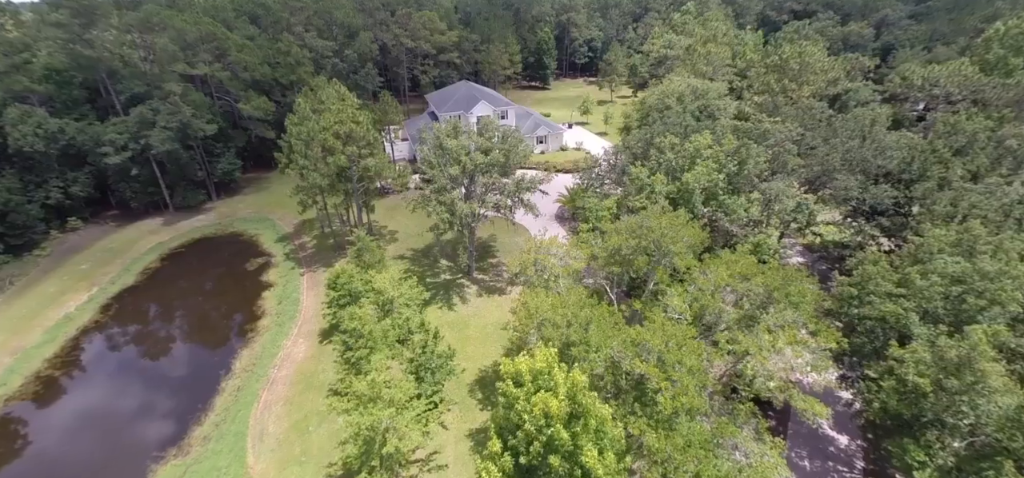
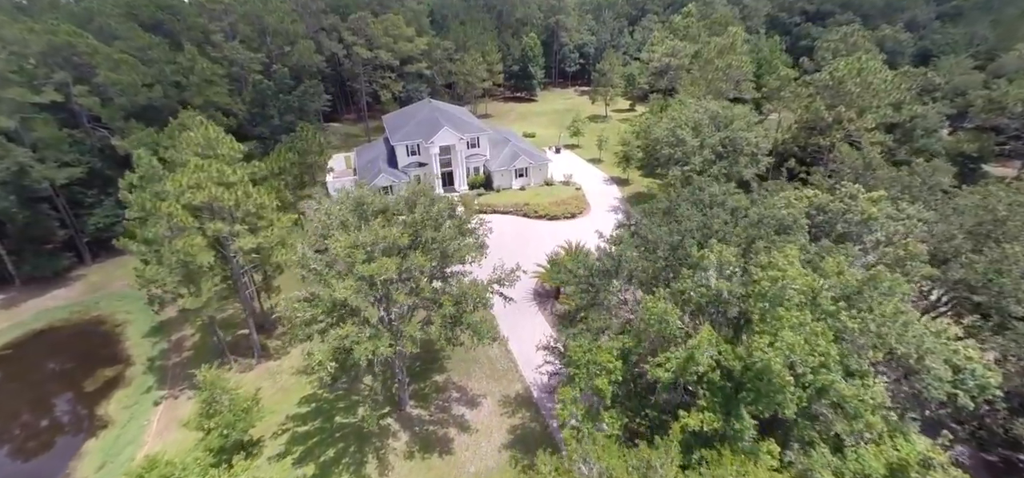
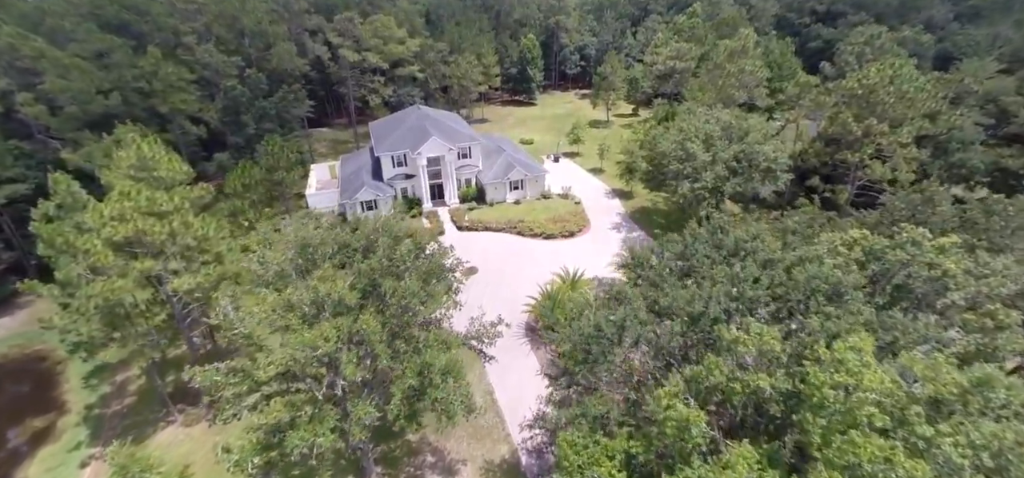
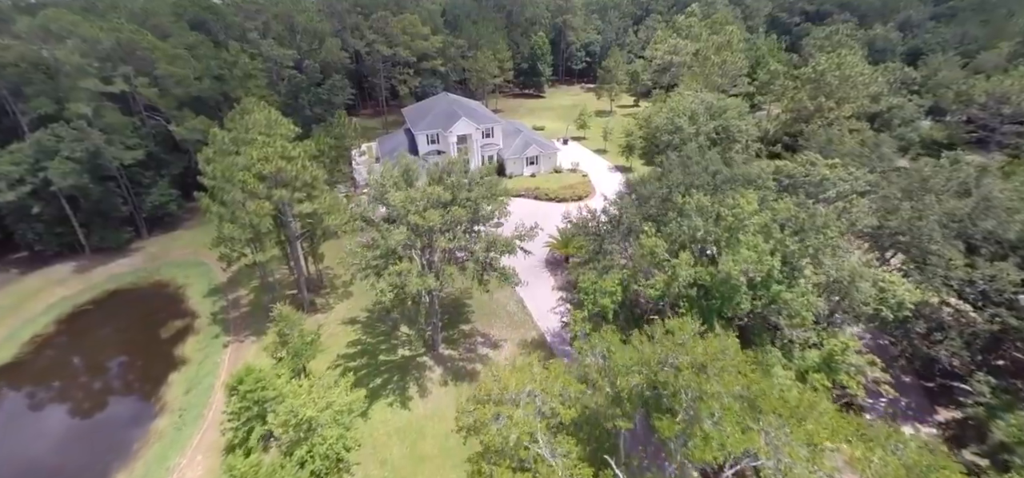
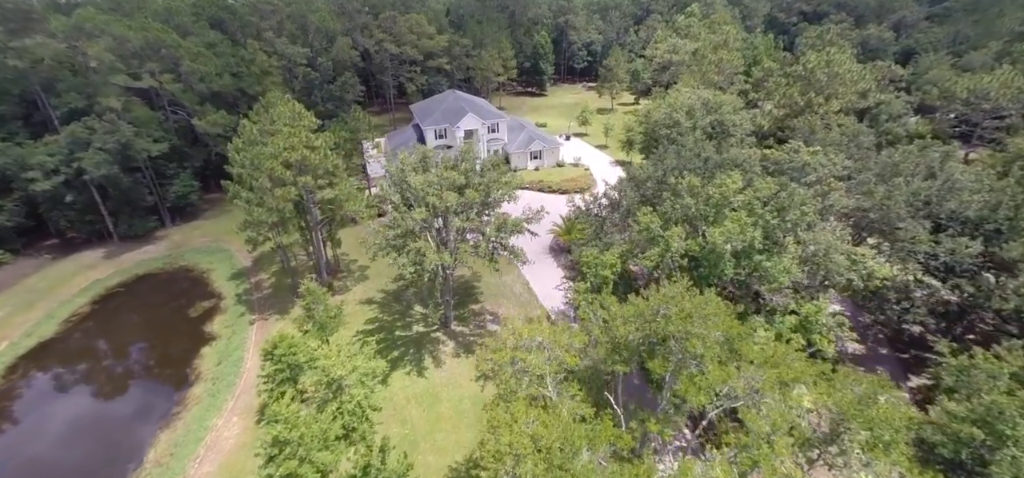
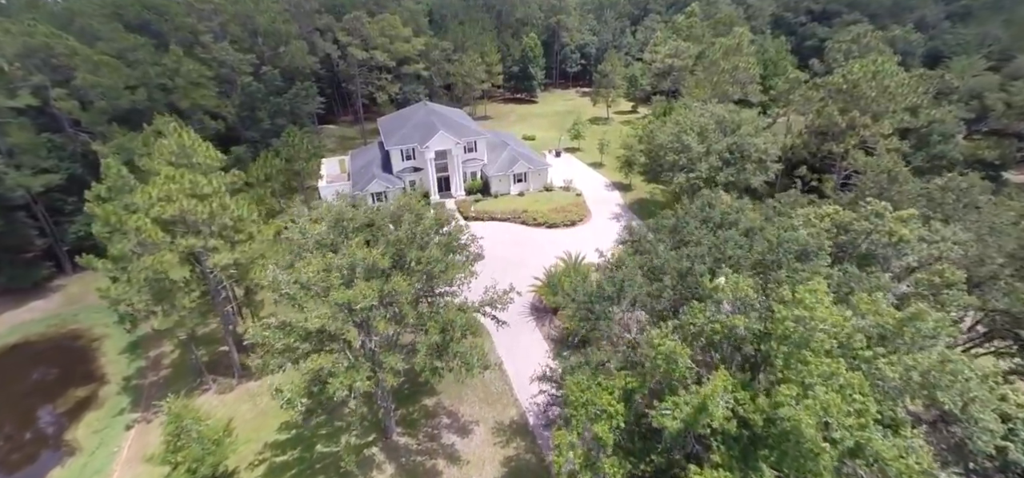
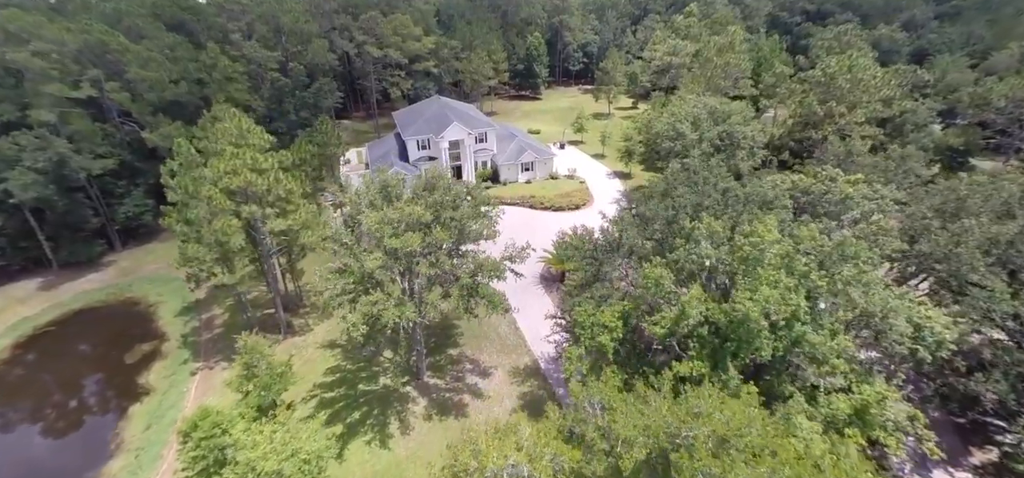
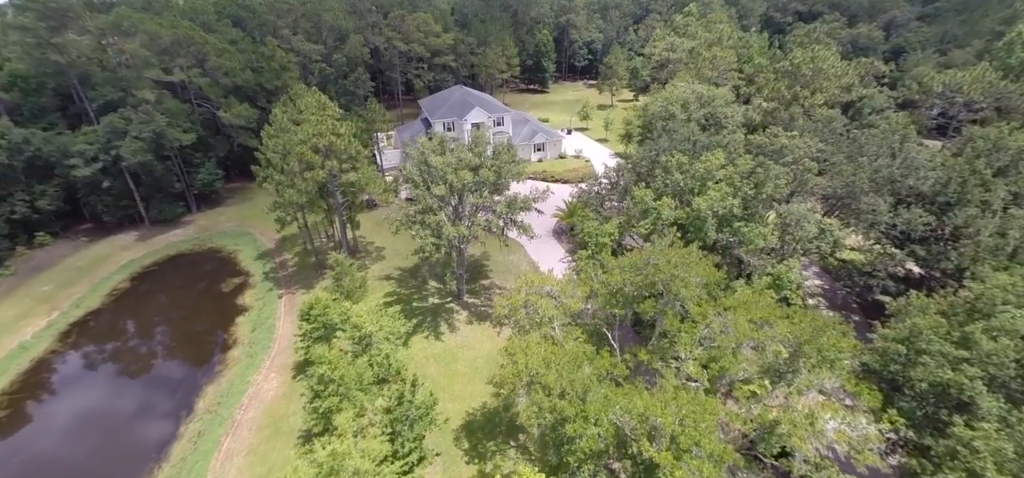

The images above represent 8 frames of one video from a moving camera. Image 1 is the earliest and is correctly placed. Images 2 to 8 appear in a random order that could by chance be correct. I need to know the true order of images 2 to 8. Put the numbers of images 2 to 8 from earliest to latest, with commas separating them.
8, 5, 4, 7, 2, 6, 3
